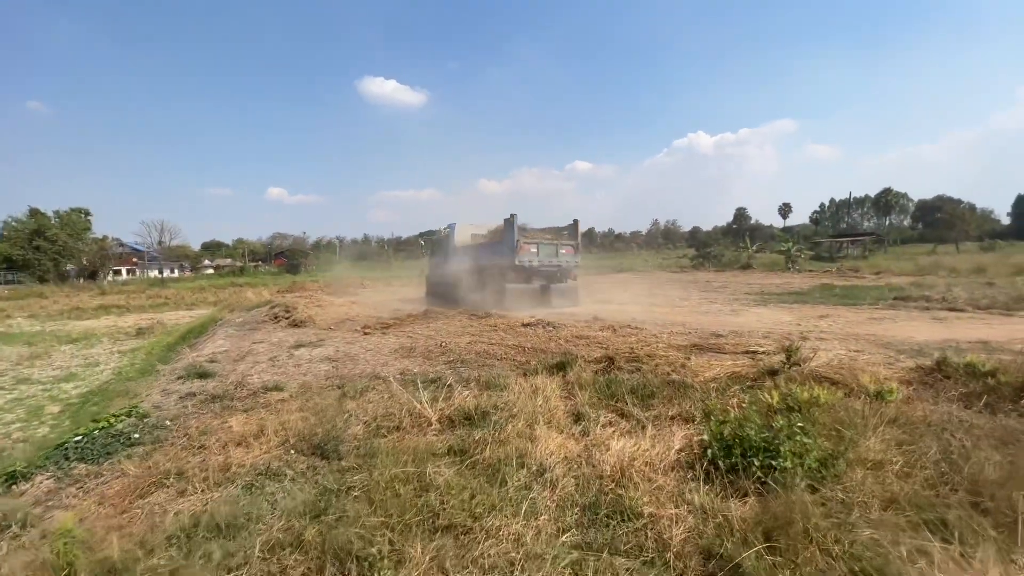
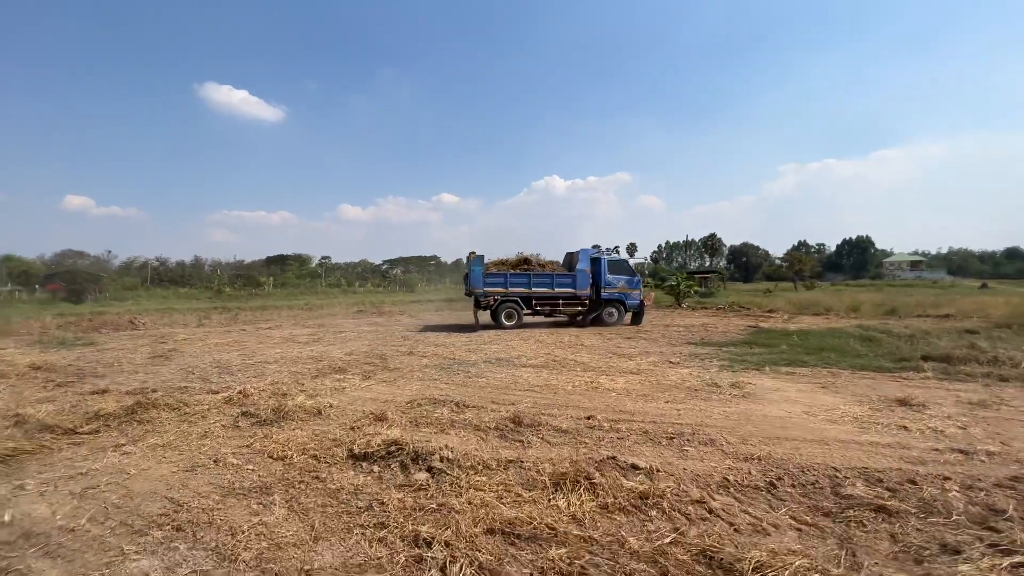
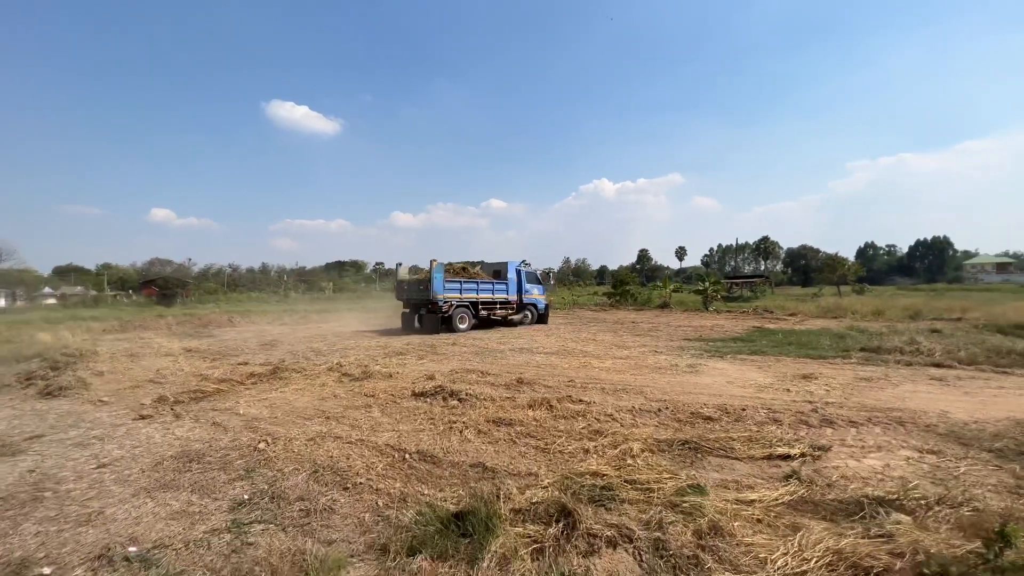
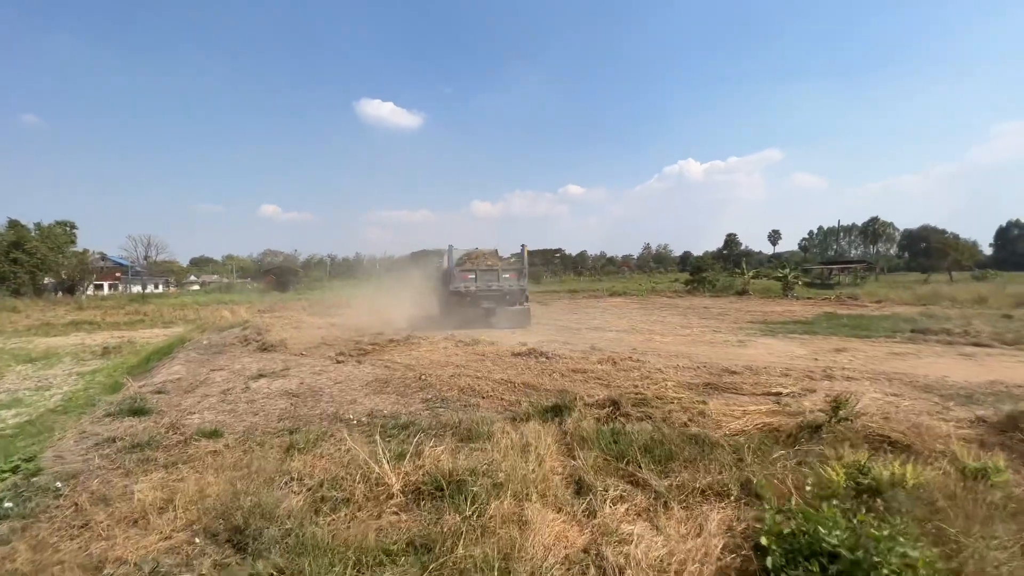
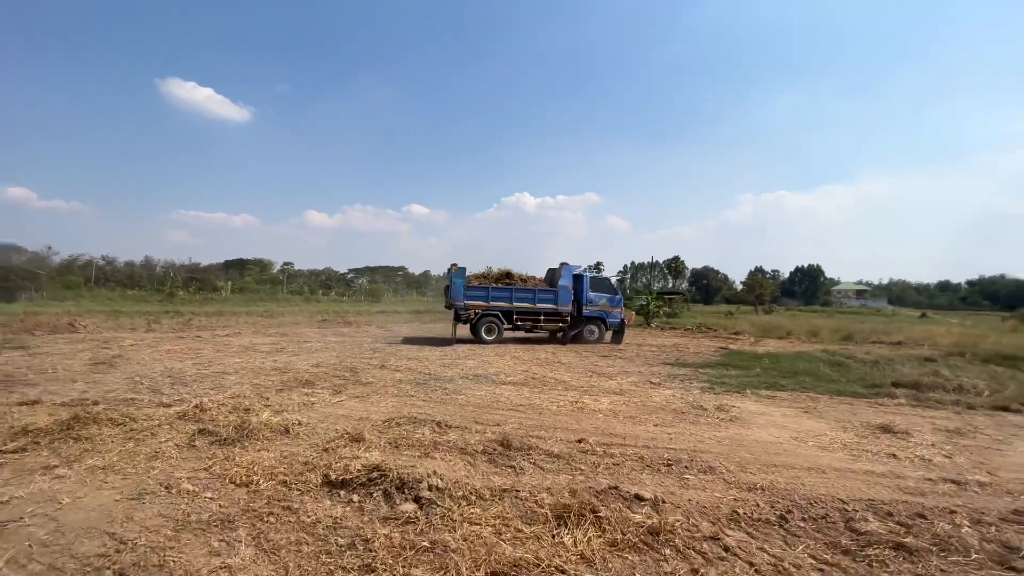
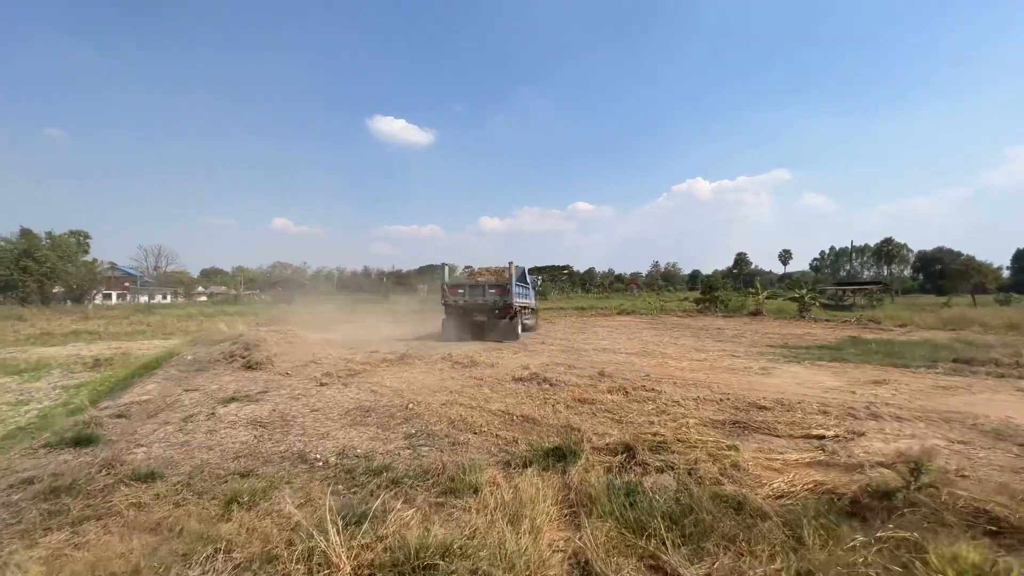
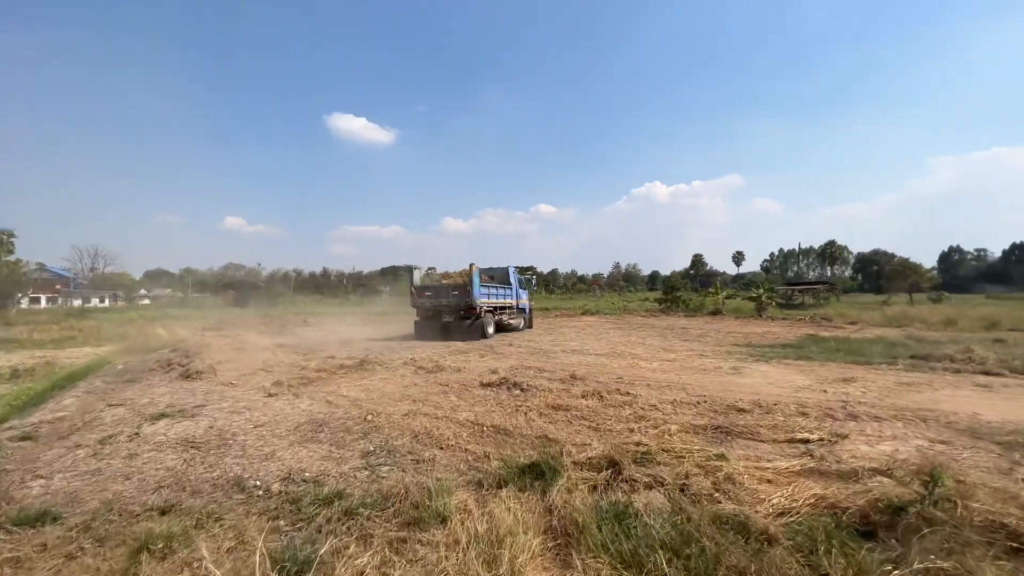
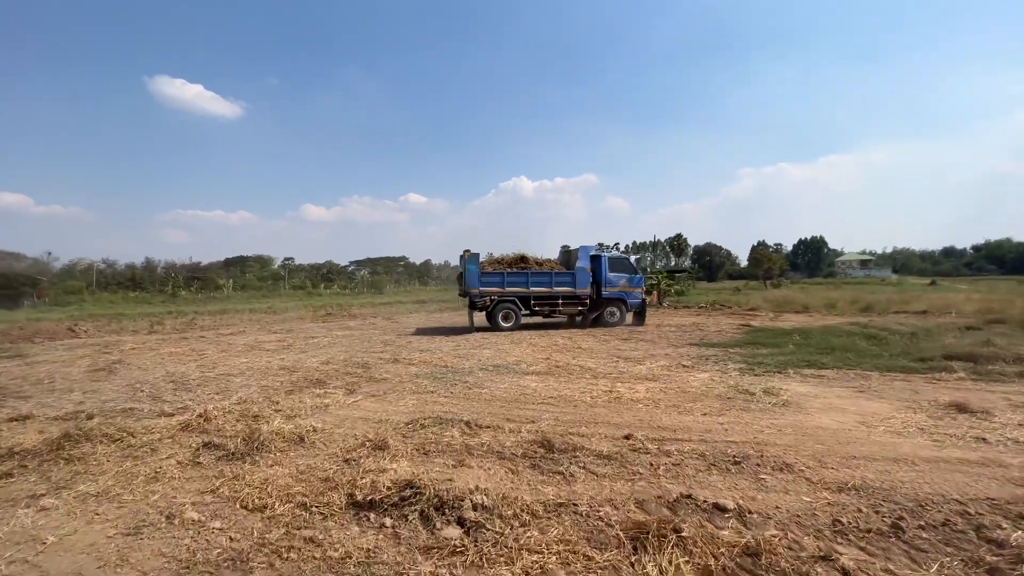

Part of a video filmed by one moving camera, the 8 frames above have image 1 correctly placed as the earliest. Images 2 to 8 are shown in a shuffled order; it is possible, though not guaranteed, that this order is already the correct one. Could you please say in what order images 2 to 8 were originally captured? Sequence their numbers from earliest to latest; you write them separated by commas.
4, 6, 7, 3, 2, 5, 8
